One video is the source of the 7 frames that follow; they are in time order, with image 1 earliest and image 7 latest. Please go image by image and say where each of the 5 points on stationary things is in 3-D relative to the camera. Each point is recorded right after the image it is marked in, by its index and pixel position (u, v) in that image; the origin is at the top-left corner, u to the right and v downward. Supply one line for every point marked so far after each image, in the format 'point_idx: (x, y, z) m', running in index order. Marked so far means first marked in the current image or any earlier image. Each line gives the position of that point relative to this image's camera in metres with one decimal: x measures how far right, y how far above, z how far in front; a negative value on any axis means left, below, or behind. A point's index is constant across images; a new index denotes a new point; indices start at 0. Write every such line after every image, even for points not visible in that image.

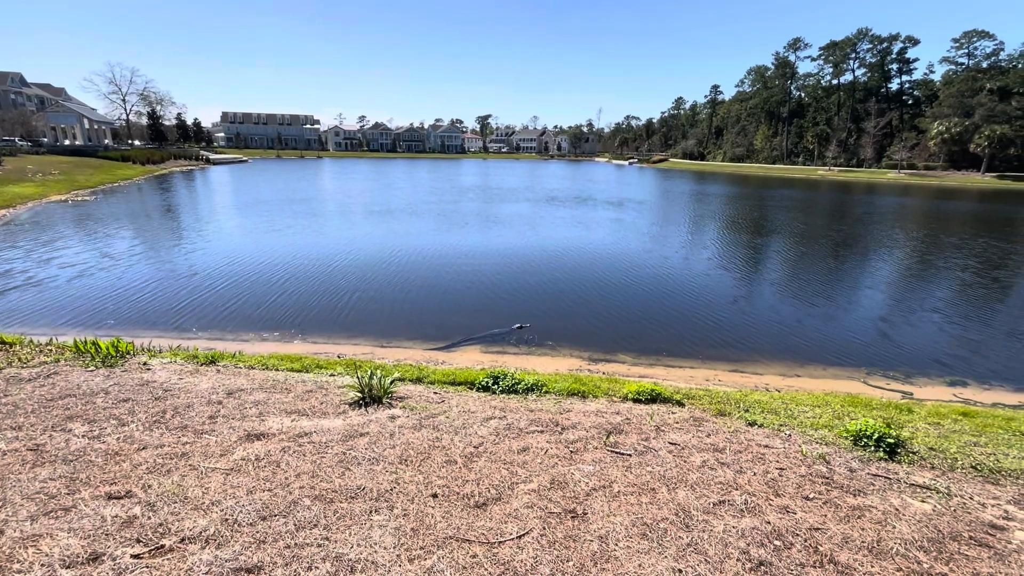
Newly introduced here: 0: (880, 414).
0: (+5.3, -1.8, +6.8) m
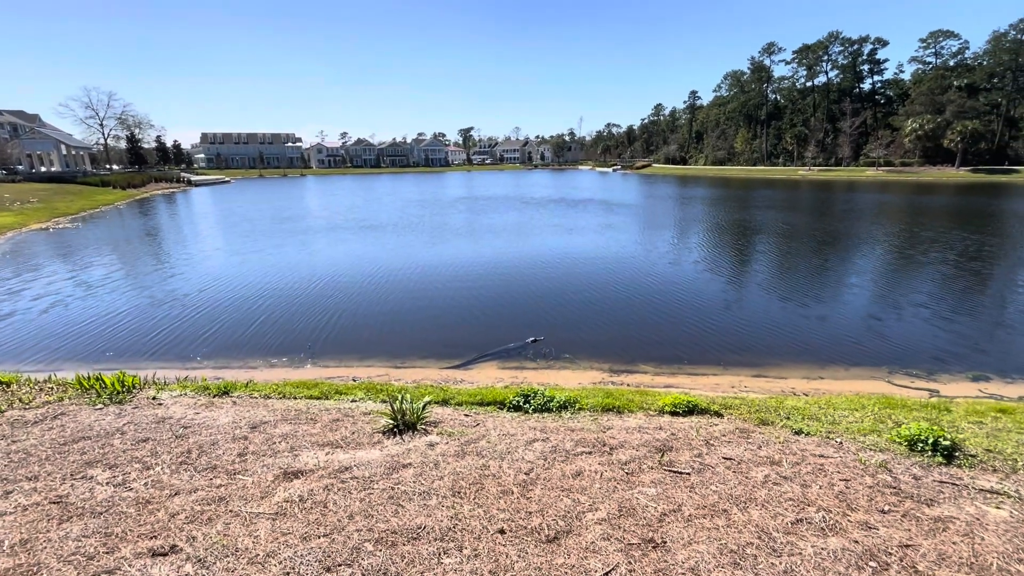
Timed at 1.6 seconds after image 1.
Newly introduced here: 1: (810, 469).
0: (+5.8, -1.8, +6.7) m
1: (+3.1, -1.9, +5.0) m
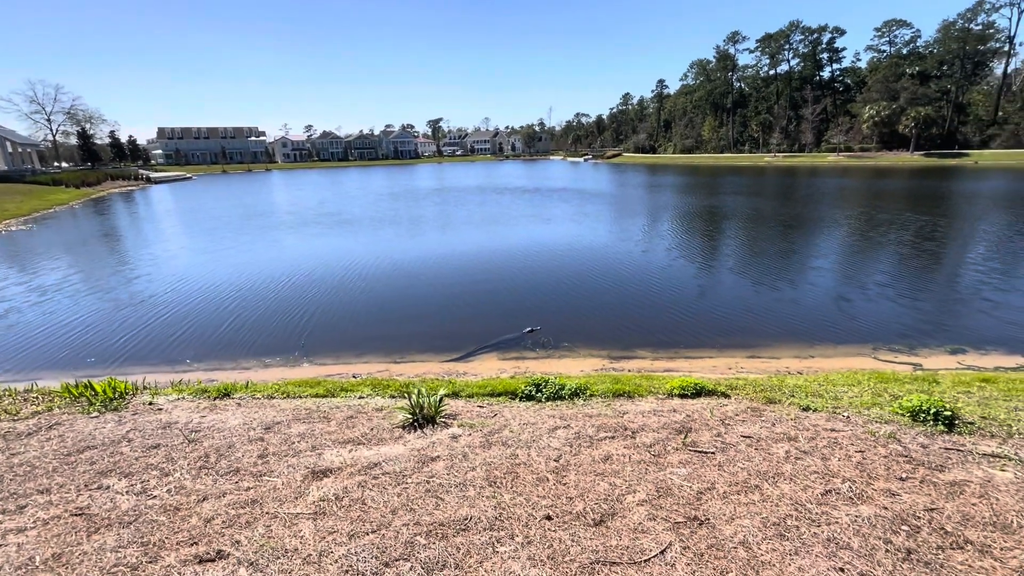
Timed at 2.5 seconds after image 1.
0: (+6.0, -1.5, +7.1) m
1: (+3.4, -1.7, +5.2) m
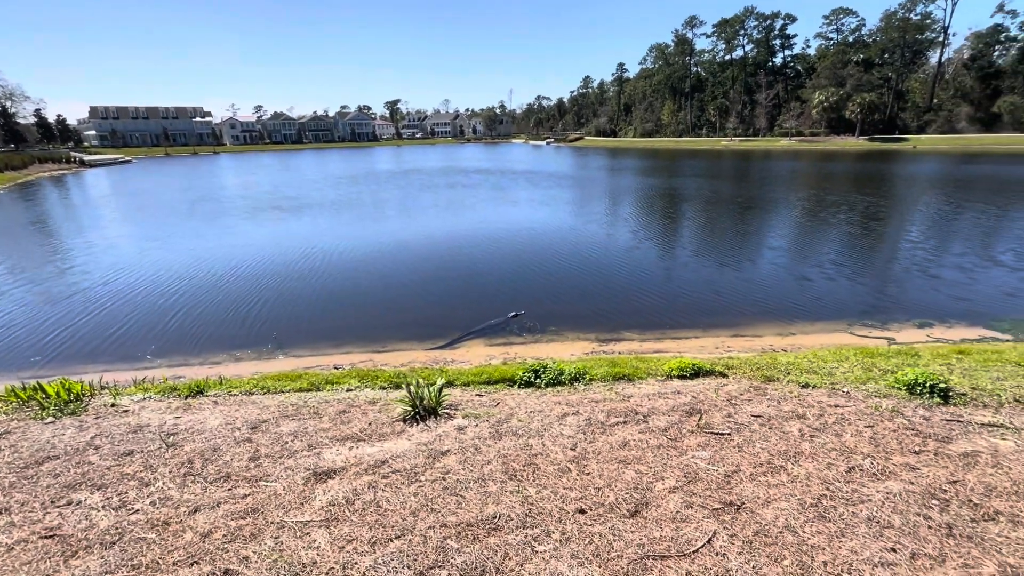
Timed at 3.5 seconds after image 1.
0: (+6.0, -1.1, +7.3) m
1: (+3.6, -1.5, +5.3) m
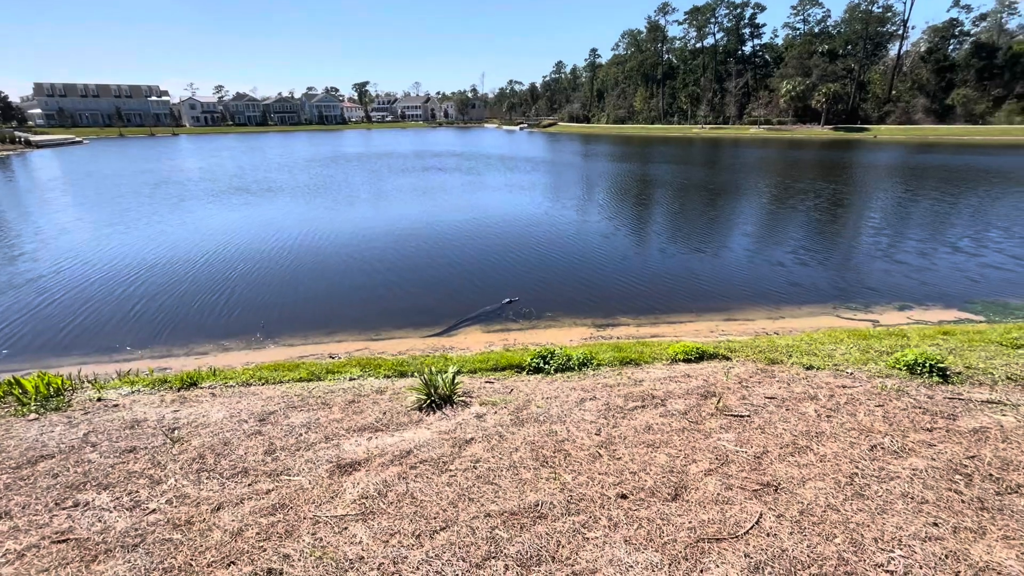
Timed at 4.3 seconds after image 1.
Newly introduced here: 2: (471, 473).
0: (+6.1, -0.9, +7.6) m
1: (+3.8, -1.3, +5.4) m
2: (-0.4, -1.6, +4.1) m
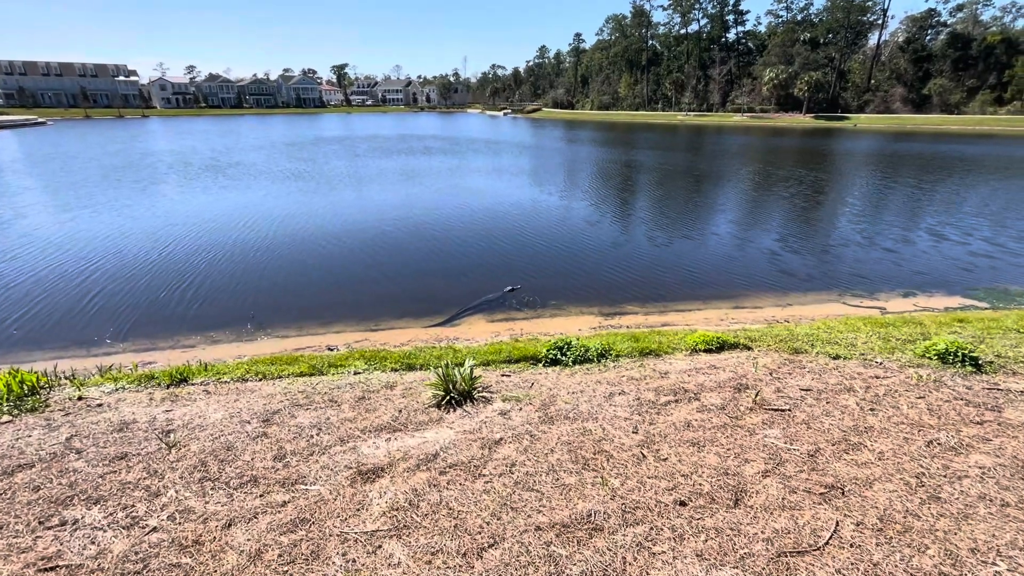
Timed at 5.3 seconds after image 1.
0: (+6.3, -0.7, +7.5) m
1: (+4.0, -1.1, +5.2) m
2: (0.0, -1.5, +3.7) m
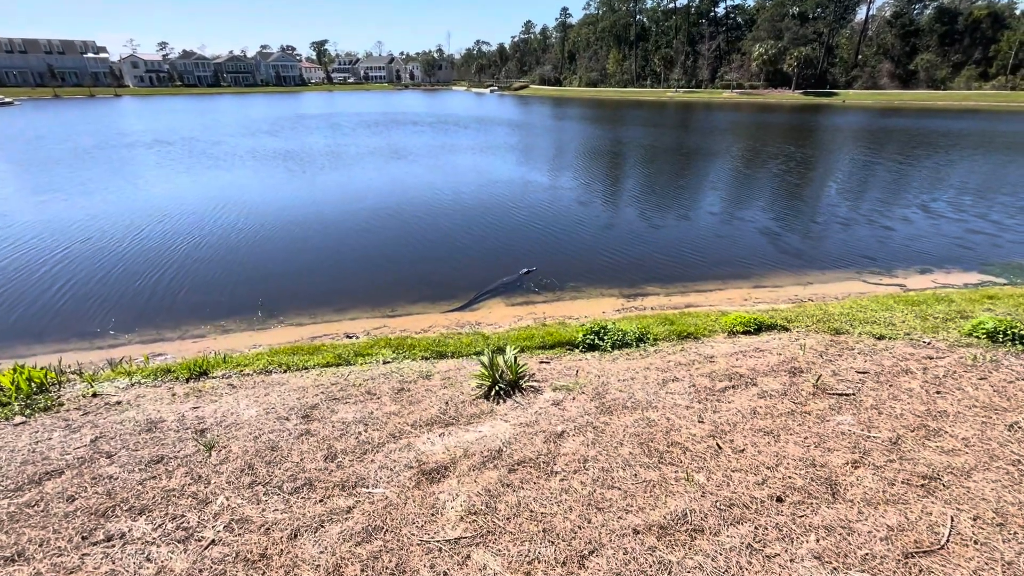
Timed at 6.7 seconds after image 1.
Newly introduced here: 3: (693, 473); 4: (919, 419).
0: (+6.7, -0.3, +7.4) m
1: (+4.6, -0.9, +5.1) m
2: (+0.5, -1.4, +3.5) m
3: (+1.3, -1.4, +3.5) m
4: (+3.5, -1.1, +4.2) m
